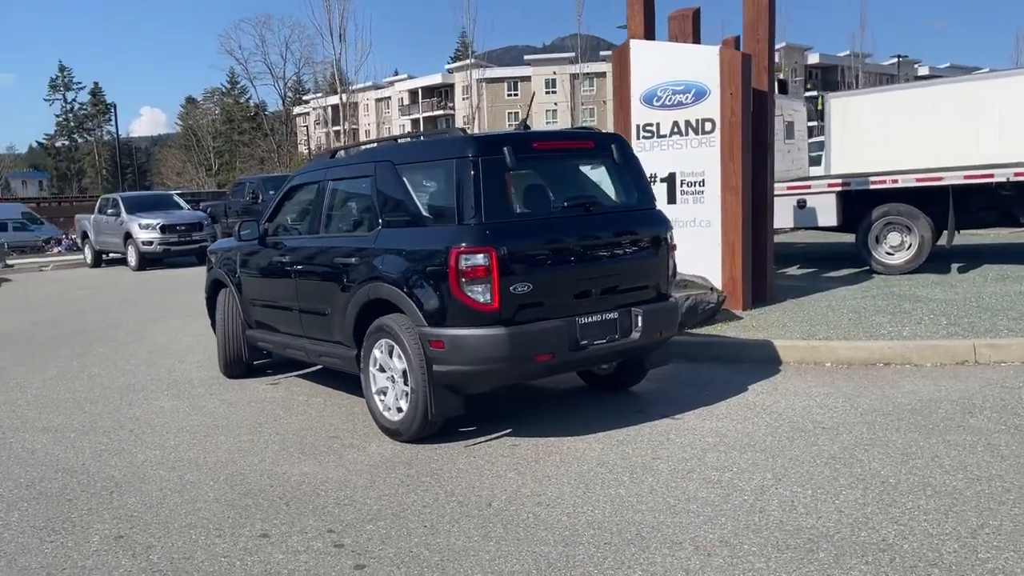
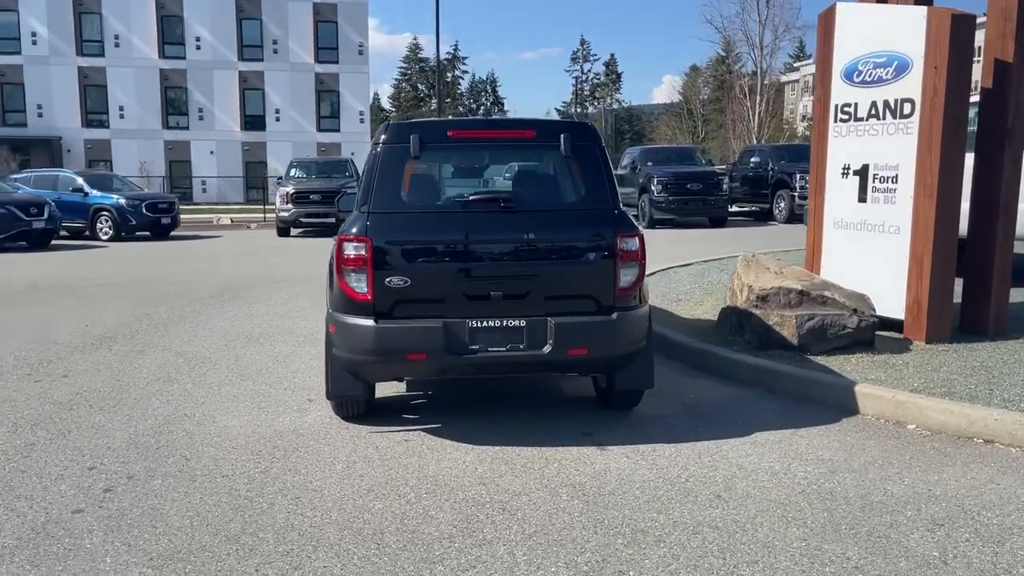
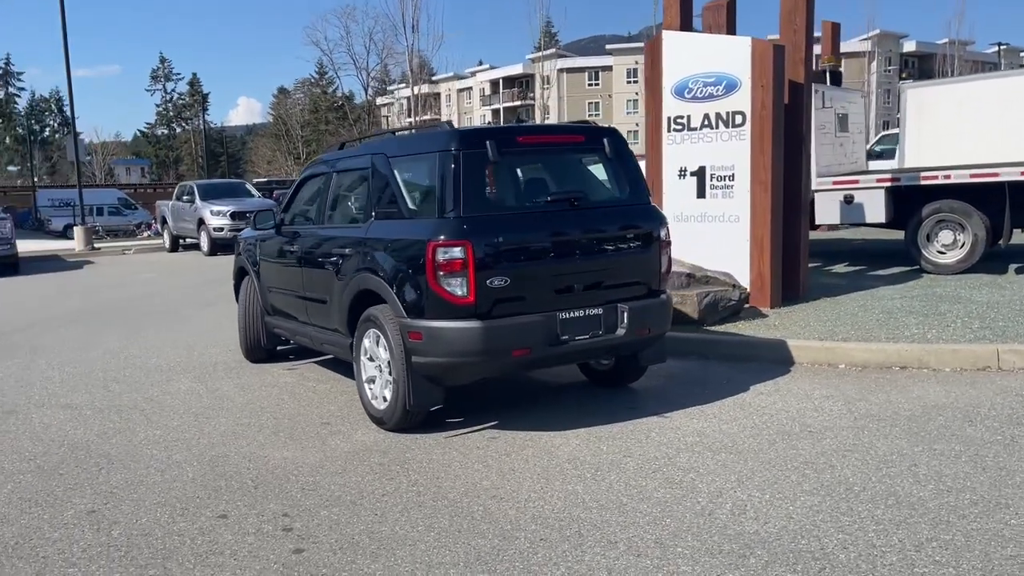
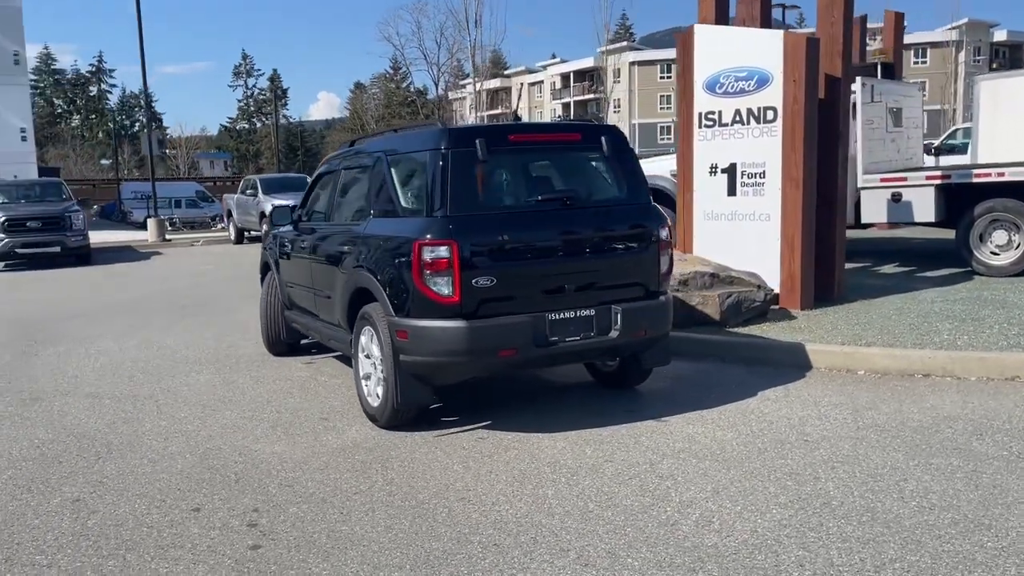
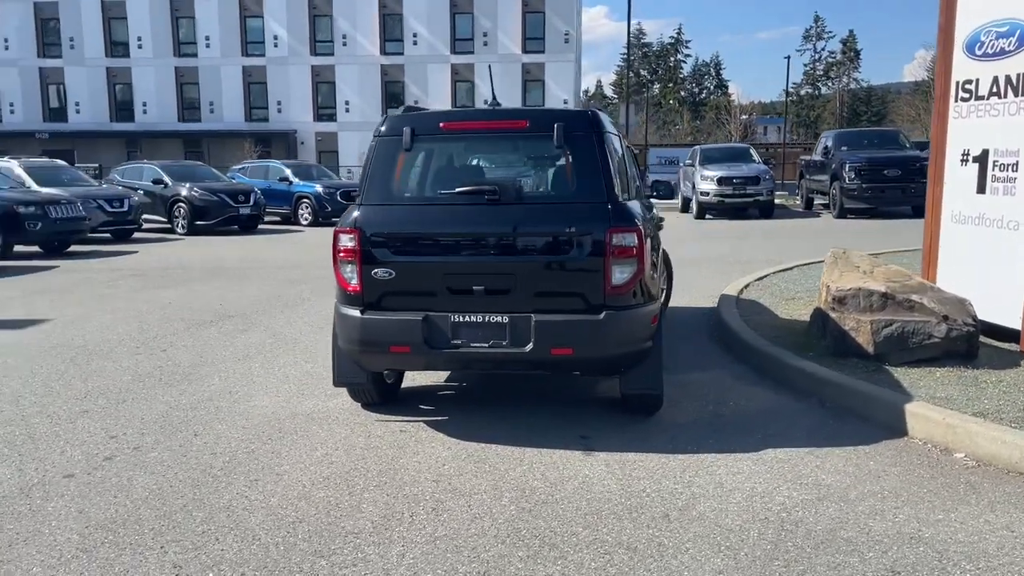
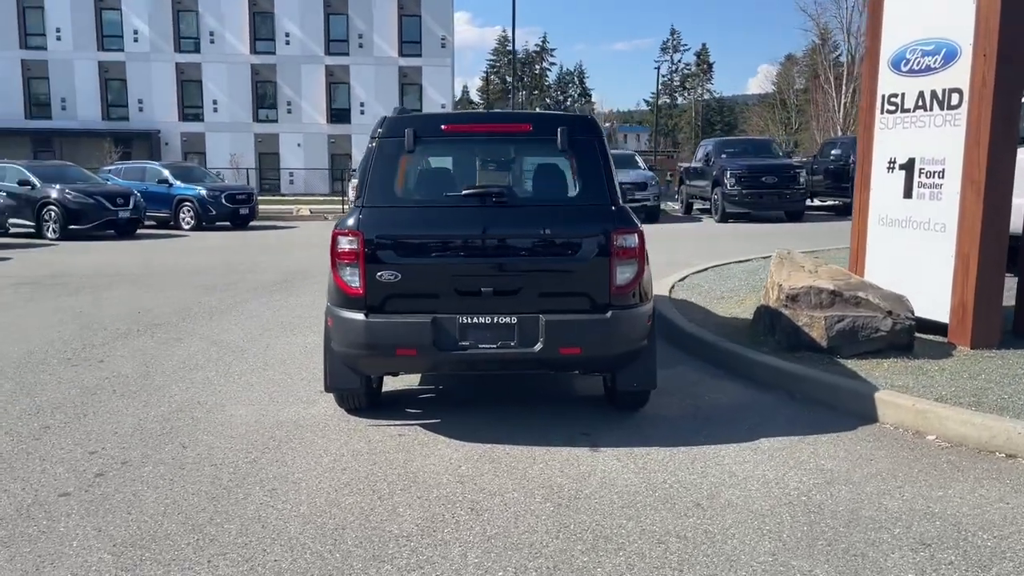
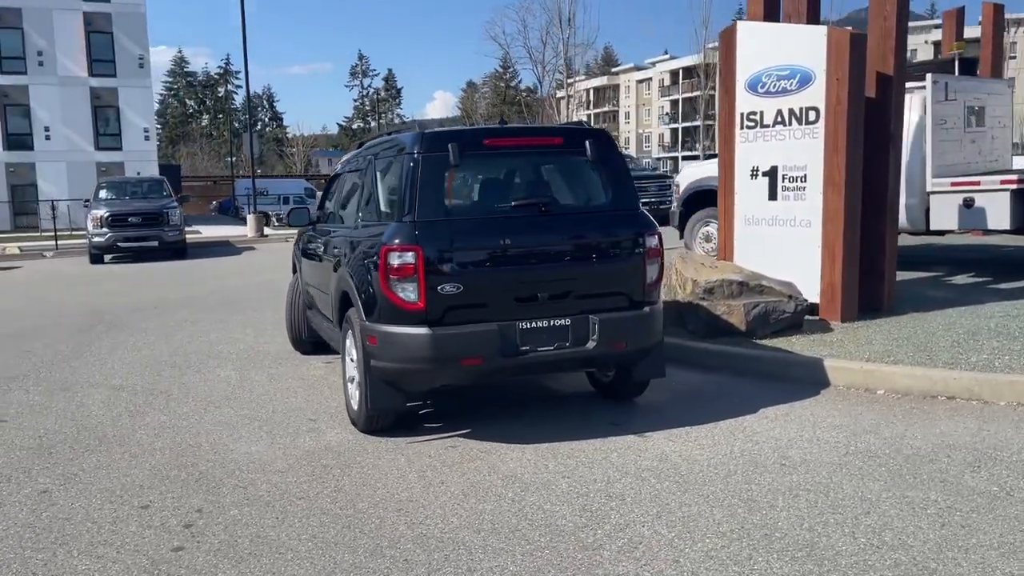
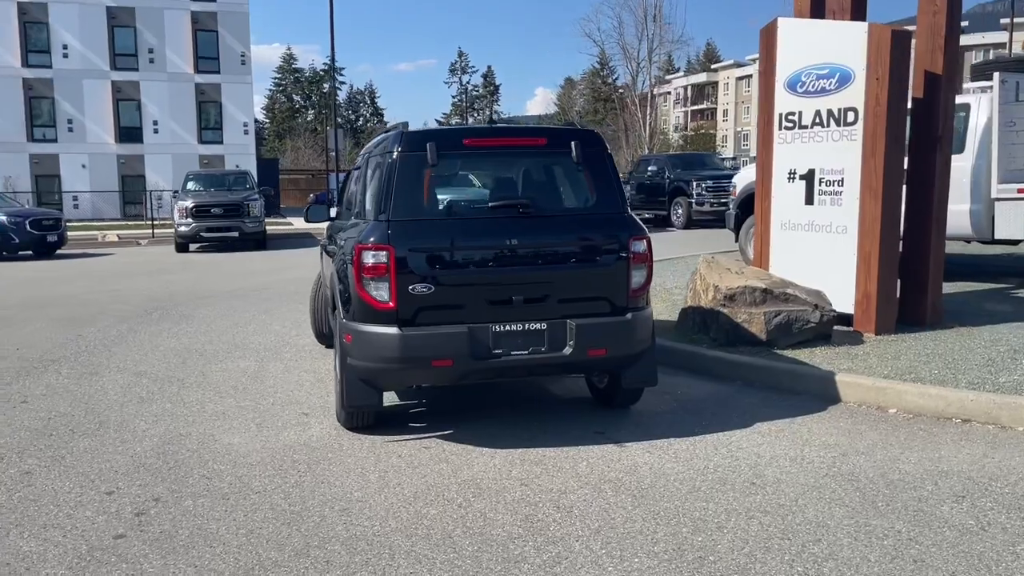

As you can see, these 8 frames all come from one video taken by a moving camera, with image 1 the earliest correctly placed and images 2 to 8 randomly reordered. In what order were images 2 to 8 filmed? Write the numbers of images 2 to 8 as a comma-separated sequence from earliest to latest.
3, 4, 7, 8, 2, 6, 5
